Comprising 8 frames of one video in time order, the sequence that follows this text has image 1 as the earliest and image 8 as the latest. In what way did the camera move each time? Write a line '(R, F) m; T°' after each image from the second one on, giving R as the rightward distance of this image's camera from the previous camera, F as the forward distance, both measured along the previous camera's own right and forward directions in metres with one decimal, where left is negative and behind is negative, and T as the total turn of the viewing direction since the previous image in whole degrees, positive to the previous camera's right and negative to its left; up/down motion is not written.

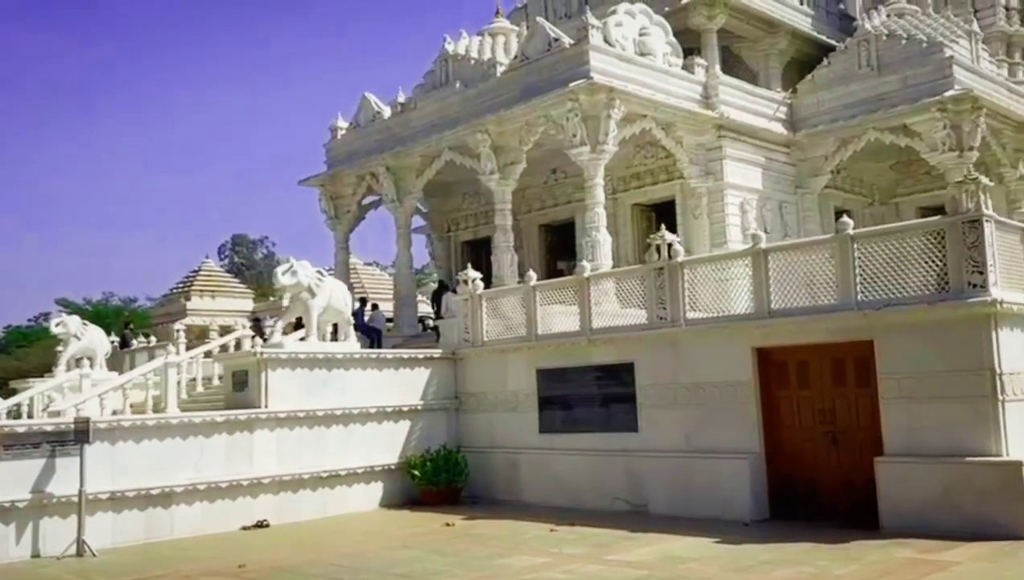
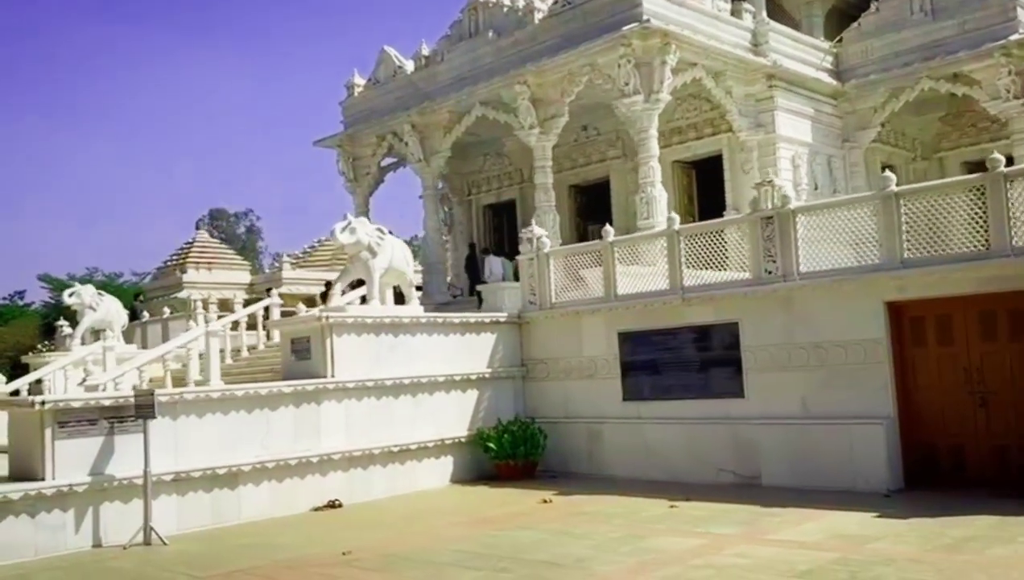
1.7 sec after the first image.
(-1.4, +1.1) m; +1°
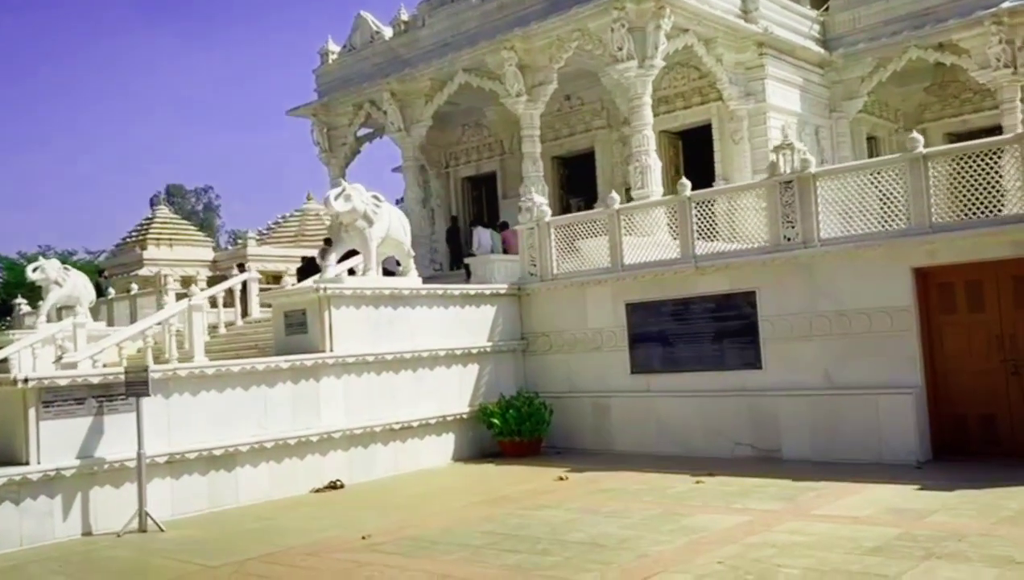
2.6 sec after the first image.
(-0.6, +0.5) m; +3°
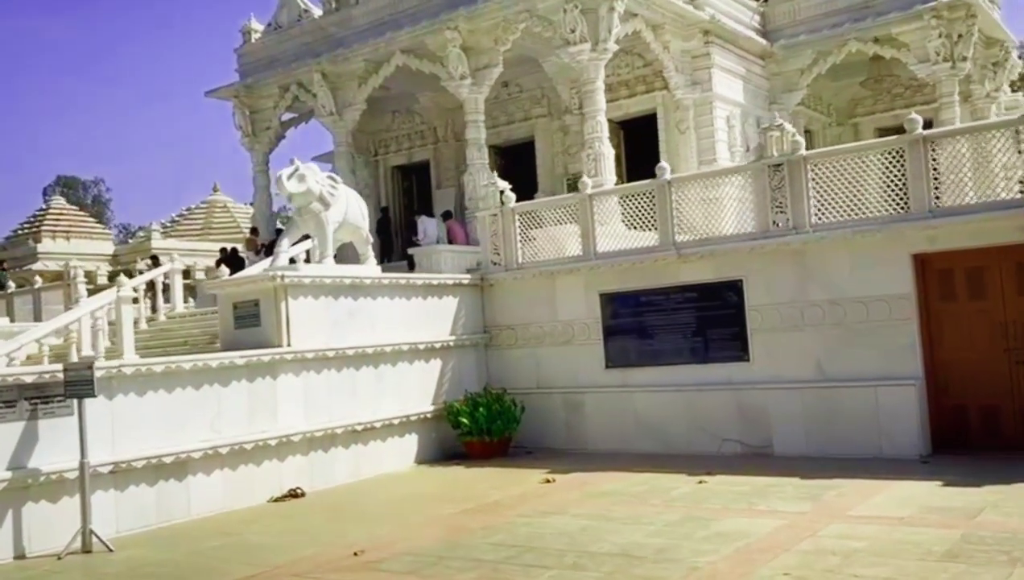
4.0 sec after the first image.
(-0.8, +0.8) m; +6°
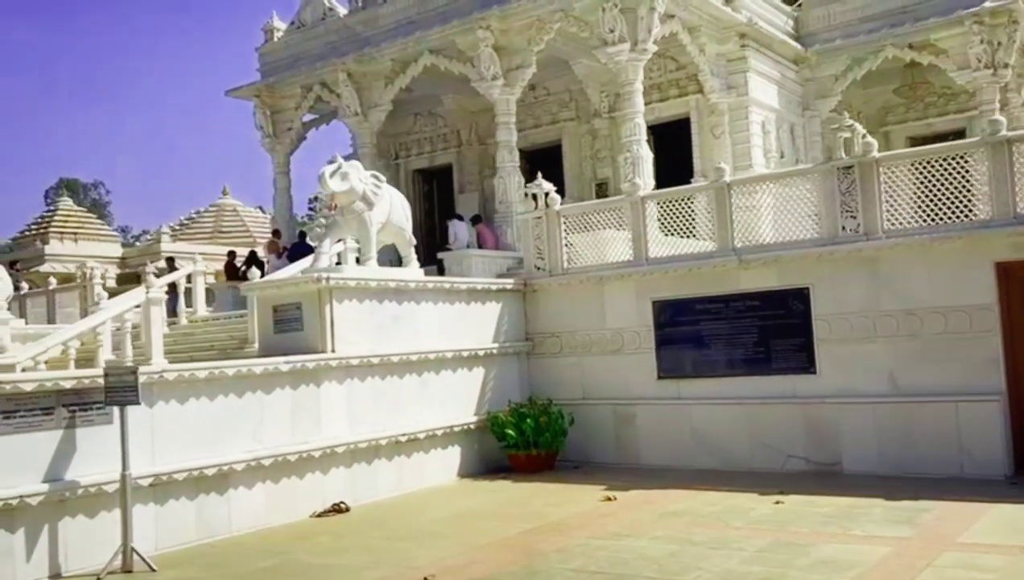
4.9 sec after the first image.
(-0.6, +0.5) m; 0°
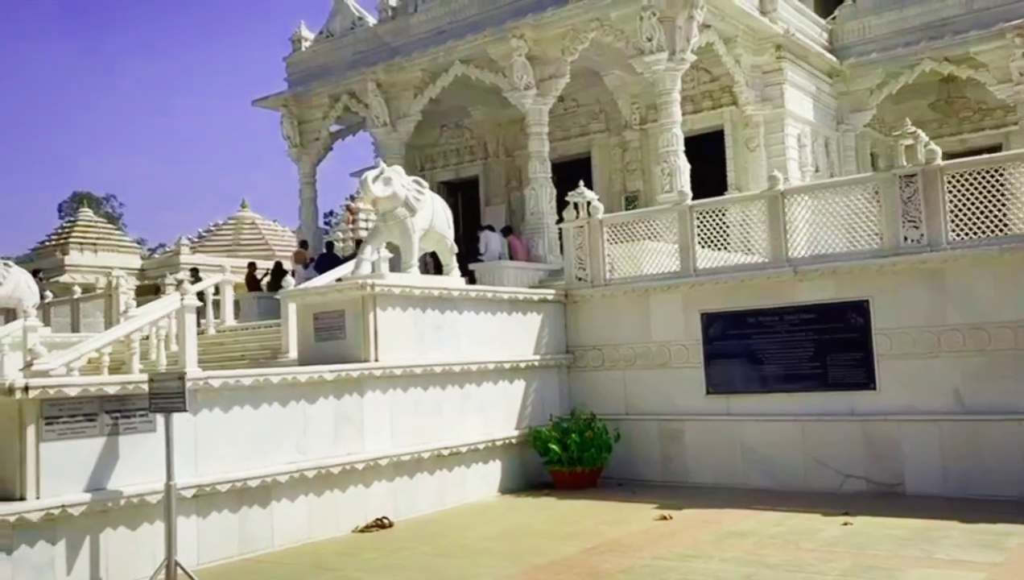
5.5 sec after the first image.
(-0.4, +0.3) m; -1°
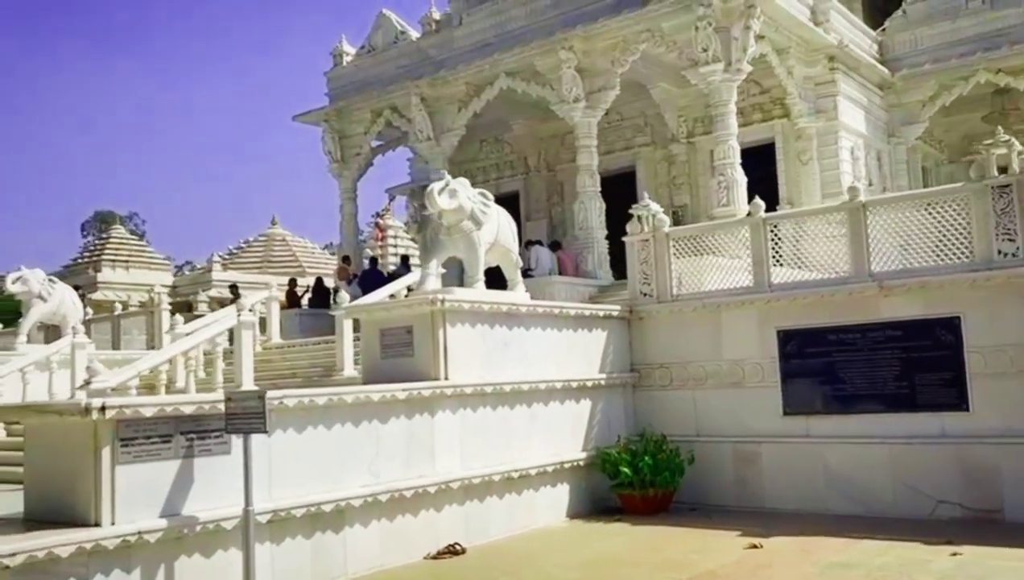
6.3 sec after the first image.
(-0.5, +0.3) m; -1°
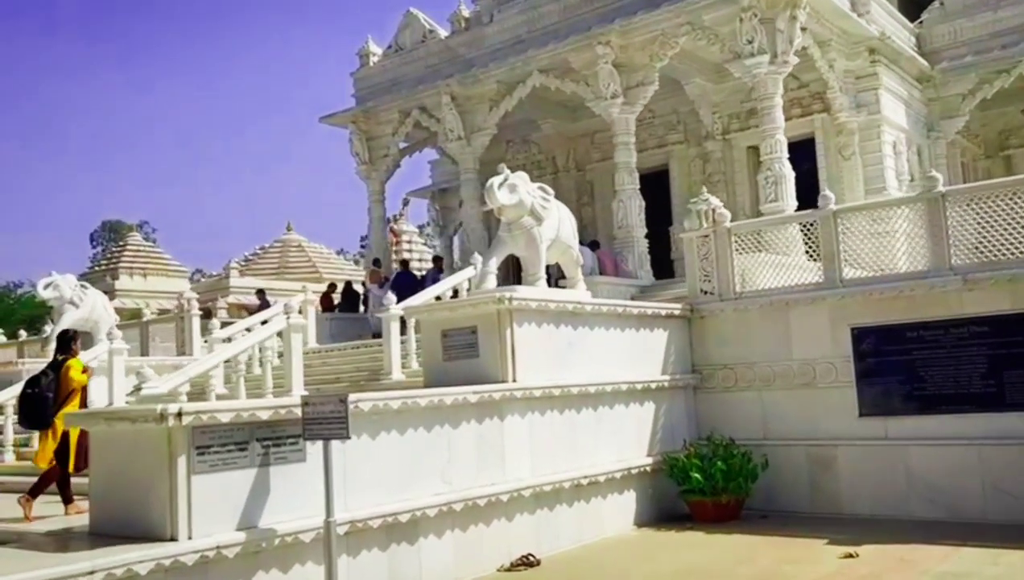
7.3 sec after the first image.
(-0.6, +0.4) m; 0°
